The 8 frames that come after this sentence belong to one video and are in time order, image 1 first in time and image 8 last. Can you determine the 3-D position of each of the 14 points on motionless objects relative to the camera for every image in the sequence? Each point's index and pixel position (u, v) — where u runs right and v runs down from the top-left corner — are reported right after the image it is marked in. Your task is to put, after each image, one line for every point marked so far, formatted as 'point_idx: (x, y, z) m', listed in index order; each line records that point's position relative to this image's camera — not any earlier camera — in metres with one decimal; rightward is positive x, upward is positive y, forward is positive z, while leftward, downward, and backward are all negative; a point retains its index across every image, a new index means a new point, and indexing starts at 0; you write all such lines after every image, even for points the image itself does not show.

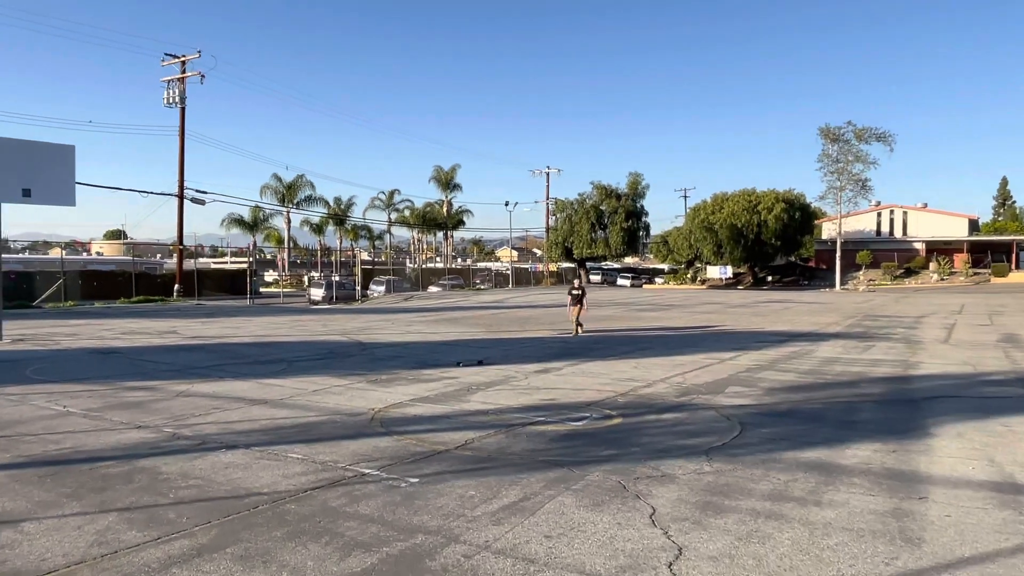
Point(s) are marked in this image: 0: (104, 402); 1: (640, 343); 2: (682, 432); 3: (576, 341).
0: (-5.1, -1.4, +9.0) m
1: (+3.0, -1.3, +17.0) m
2: (+1.8, -1.5, +7.5) m
3: (+1.6, -1.3, +17.6) m
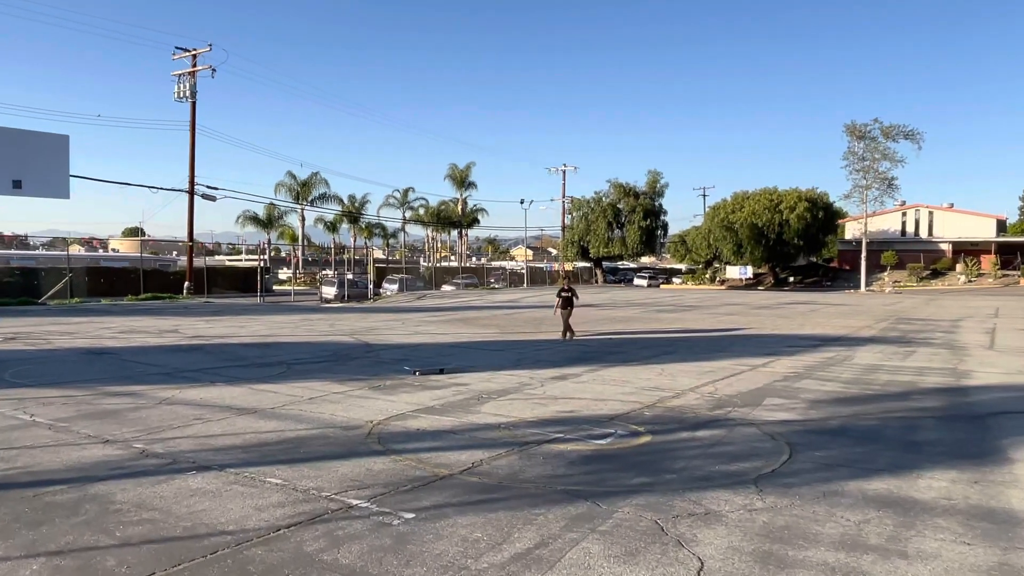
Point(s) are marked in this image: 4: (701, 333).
0: (-5.0, -1.4, +8.2) m
1: (+3.4, -1.3, +16.0) m
2: (+1.9, -1.5, +6.5) m
3: (+1.9, -1.3, +16.6) m
4: (+5.2, -1.3, +19.6) m
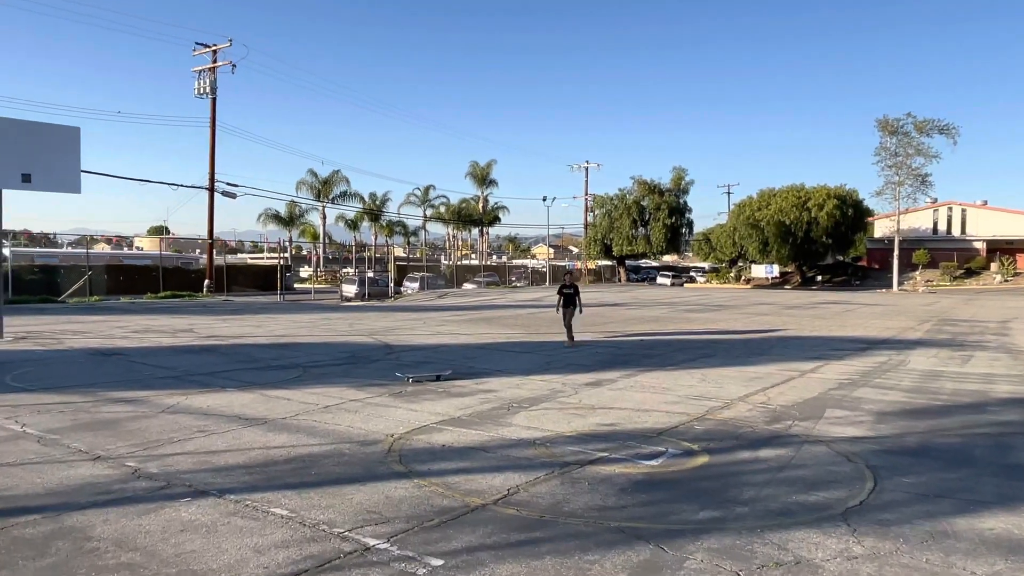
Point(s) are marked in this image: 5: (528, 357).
0: (-4.6, -1.4, +7.5) m
1: (+4.0, -1.3, +15.1) m
2: (+2.2, -1.5, +5.7) m
3: (+2.5, -1.3, +15.8) m
4: (+5.8, -1.2, +18.7) m
5: (+0.3, -1.3, +13.9) m
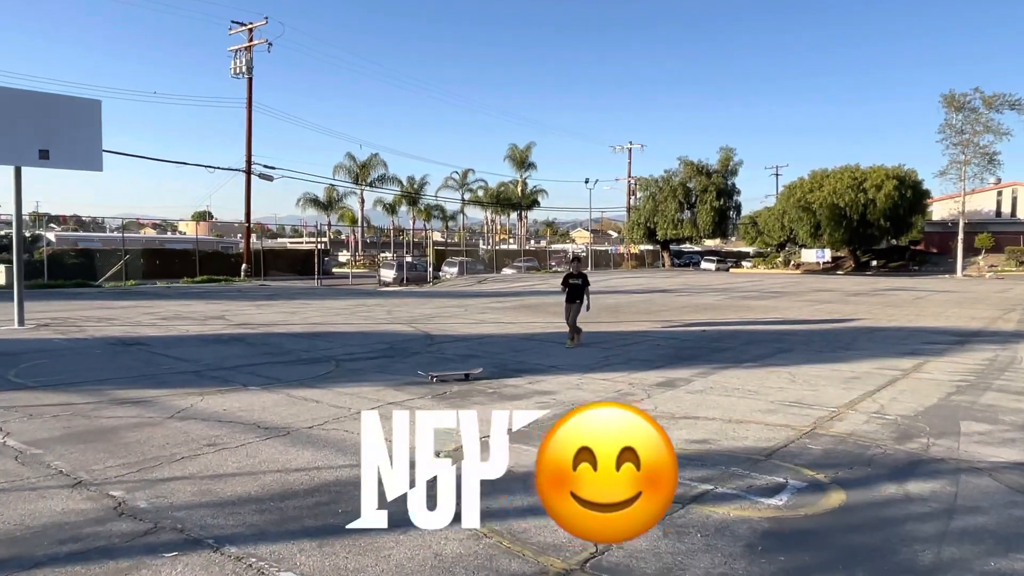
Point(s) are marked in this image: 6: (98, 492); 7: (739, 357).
0: (-4.0, -1.3, +6.4) m
1: (+5.0, -1.1, +13.6) m
2: (+2.7, -1.4, +4.2) m
3: (+3.5, -1.0, +14.3) m
4: (+7.0, -0.9, +17.0) m
5: (+1.2, -1.1, +12.5) m
6: (-2.7, -1.3, +4.7) m
7: (+3.8, -1.1, +11.8) m
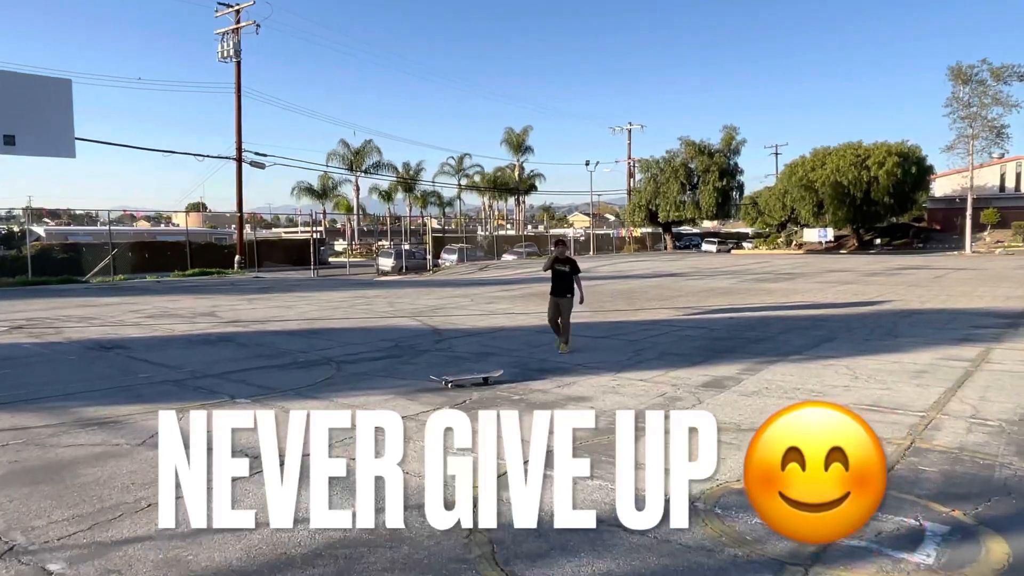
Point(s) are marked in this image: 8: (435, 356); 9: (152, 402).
0: (-3.7, -1.3, +5.3) m
1: (+5.2, -0.8, +12.5) m
2: (+3.1, -1.4, +3.1) m
3: (+3.8, -0.7, +13.2) m
4: (+7.3, -0.5, +15.9) m
5: (+1.5, -0.9, +11.4) m
6: (-2.4, -1.4, +3.6) m
7: (+4.0, -0.9, +10.7) m
8: (-1.1, -1.0, +10.3) m
9: (-3.7, -1.2, +7.4) m
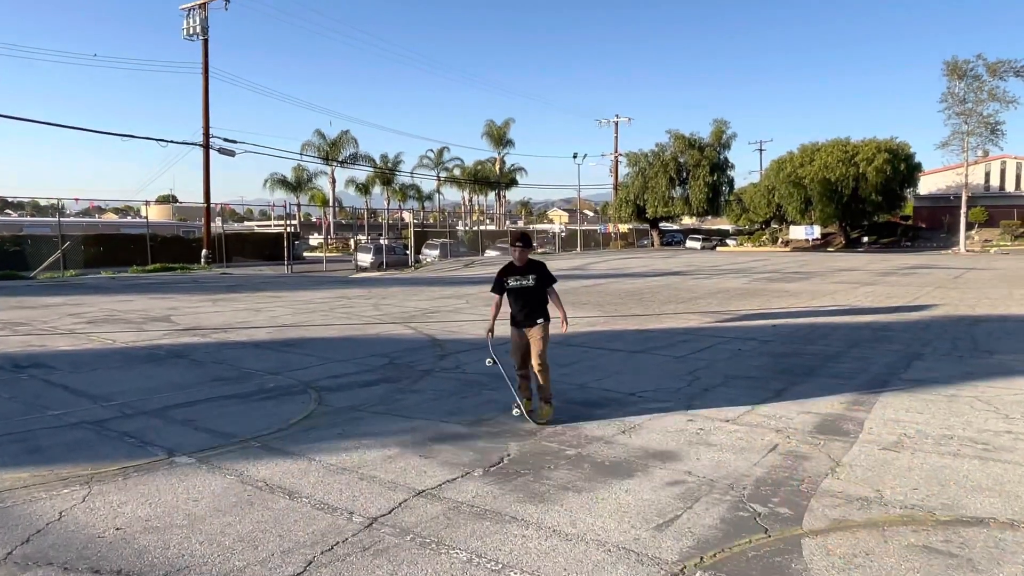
0: (-3.2, -1.4, +3.0) m
1: (+5.5, -0.8, +10.5) m
2: (+3.6, -1.5, +1.1) m
3: (+4.0, -0.8, +11.2) m
4: (+7.4, -0.6, +14.0) m
5: (+1.8, -1.0, +9.3) m
6: (-1.9, -1.5, +1.4) m
7: (+4.3, -1.0, +8.7) m
8: (-0.8, -1.0, +8.2) m
9: (-3.3, -1.2, +5.2) m
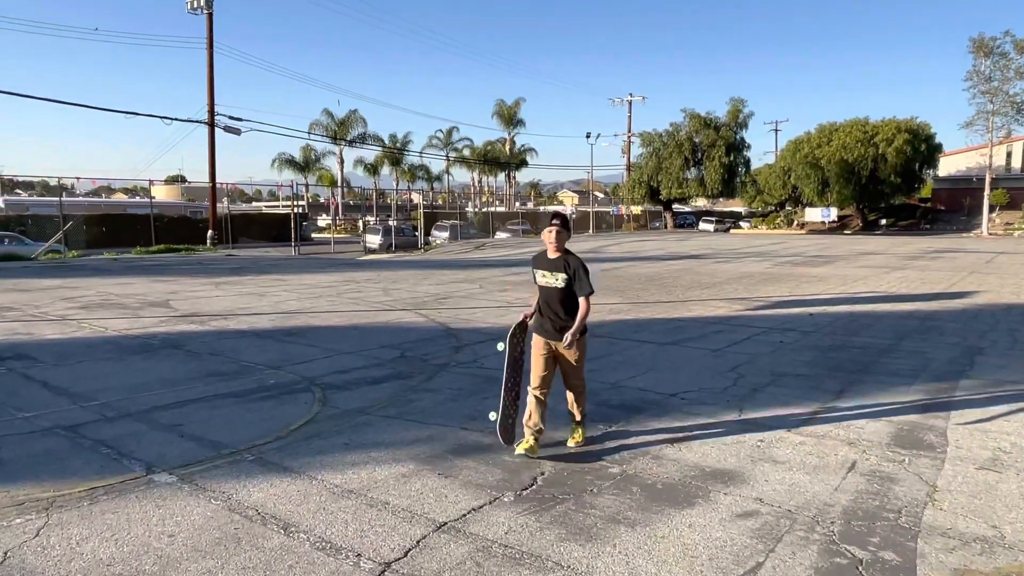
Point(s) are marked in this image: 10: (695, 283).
0: (-3.0, -1.3, +2.3) m
1: (+5.7, -0.7, +9.7) m
2: (+3.8, -1.6, +0.3) m
3: (+4.3, -0.6, +10.4) m
4: (+7.7, -0.3, +13.2) m
5: (+2.1, -0.8, +8.5) m
6: (-1.7, -1.5, +0.7) m
7: (+4.6, -0.8, +7.9) m
8: (-0.5, -0.9, +7.4) m
9: (-3.1, -1.2, +4.5) m
10: (+4.6, +0.1, +18.0) m
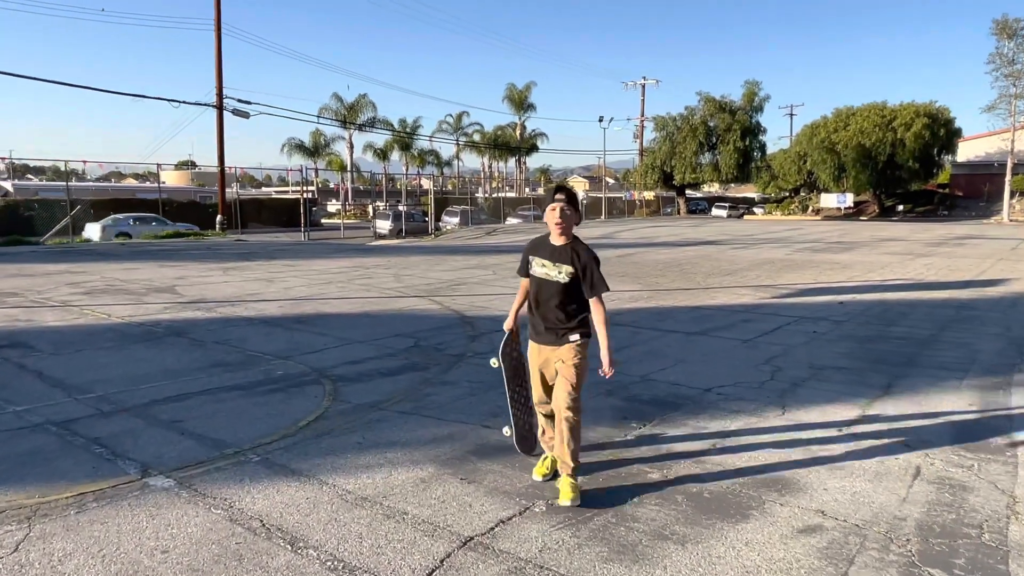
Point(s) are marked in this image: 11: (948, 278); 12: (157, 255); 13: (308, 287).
0: (-2.8, -1.3, +1.9) m
1: (+6.0, -0.5, +9.2) m
2: (+3.9, -1.6, -0.1) m
3: (+4.6, -0.4, +9.9) m
4: (+8.0, -0.1, +12.6) m
5: (+2.3, -0.7, +8.1) m
6: (-1.6, -1.5, +0.3) m
7: (+4.8, -0.7, +7.4) m
8: (-0.3, -0.8, +7.0) m
9: (-2.9, -1.1, +4.1) m
10: (+5.0, +0.5, +17.5) m
11: (+9.5, +0.2, +15.4) m
12: (-9.5, +0.9, +19.3) m
13: (-3.6, 0.0, +12.8) m
